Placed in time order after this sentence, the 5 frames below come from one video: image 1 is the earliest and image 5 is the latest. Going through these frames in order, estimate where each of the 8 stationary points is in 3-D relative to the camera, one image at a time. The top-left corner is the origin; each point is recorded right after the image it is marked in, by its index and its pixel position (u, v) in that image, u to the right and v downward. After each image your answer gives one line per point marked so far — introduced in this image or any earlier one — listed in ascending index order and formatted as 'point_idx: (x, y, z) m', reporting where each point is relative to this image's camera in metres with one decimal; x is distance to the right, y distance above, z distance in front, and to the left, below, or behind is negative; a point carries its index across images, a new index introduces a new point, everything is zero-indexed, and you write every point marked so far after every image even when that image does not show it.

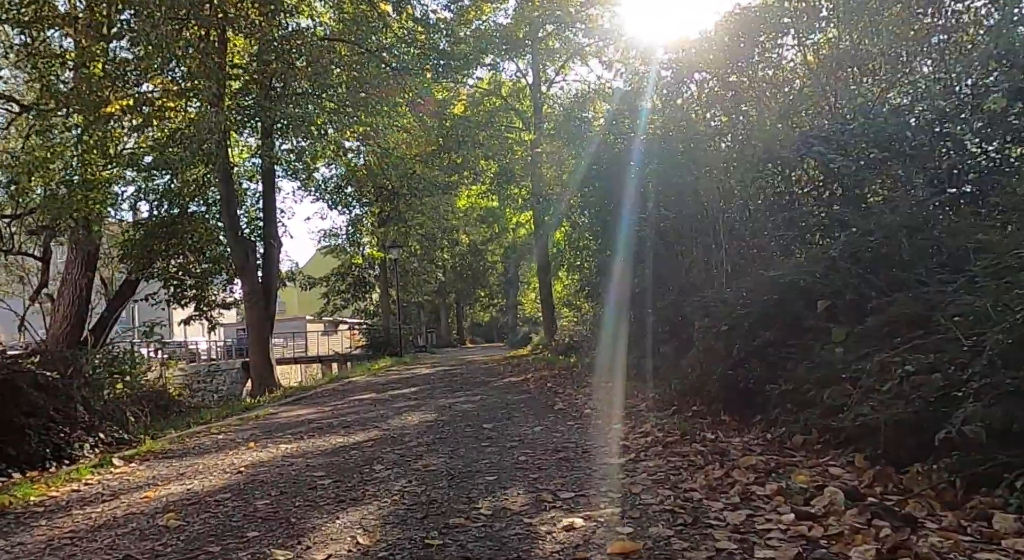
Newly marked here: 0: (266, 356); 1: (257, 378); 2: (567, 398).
0: (-5.1, -1.6, +15.9) m
1: (-5.2, -2.0, +15.9) m
2: (+0.8, -1.6, +10.5) m
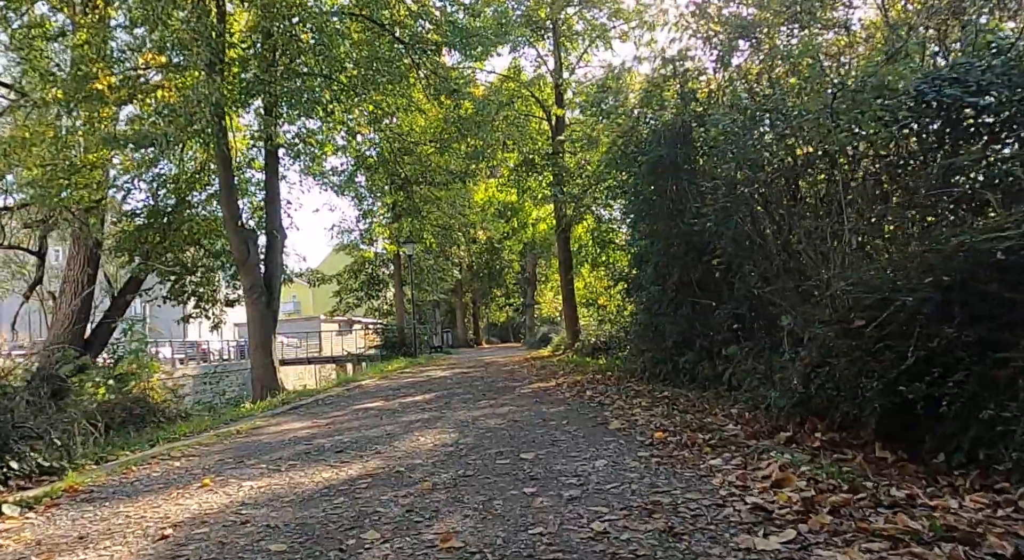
0: (-4.6, -1.5, +14.7) m
1: (-4.7, -1.9, +14.6) m
2: (+1.1, -1.5, +9.1) m
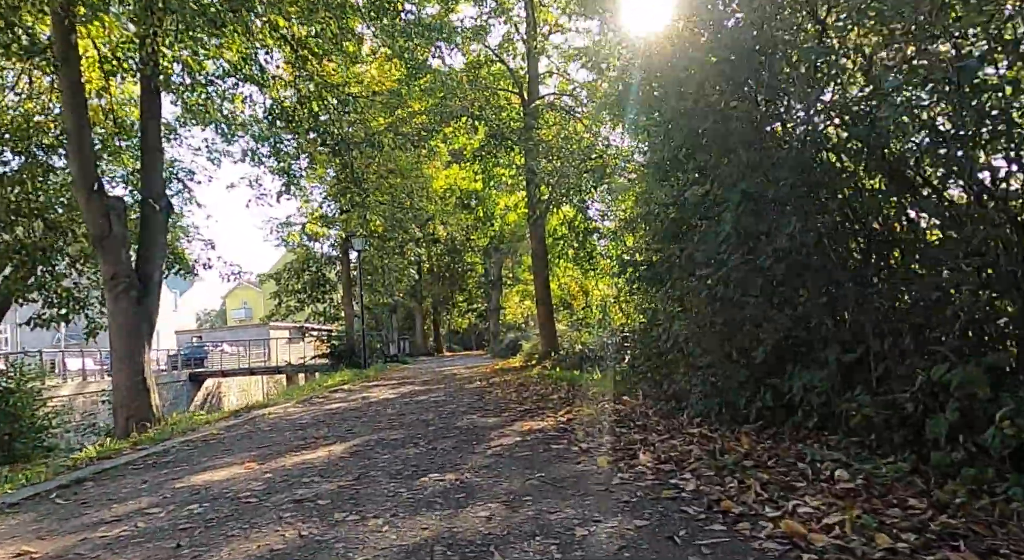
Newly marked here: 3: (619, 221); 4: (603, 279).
0: (-5.1, -1.3, +10.6) m
1: (-5.2, -1.7, +10.5) m
2: (+0.9, -1.3, +5.2) m
3: (+2.1, +1.2, +15.9) m
4: (+2.1, 0.0, +18.3) m
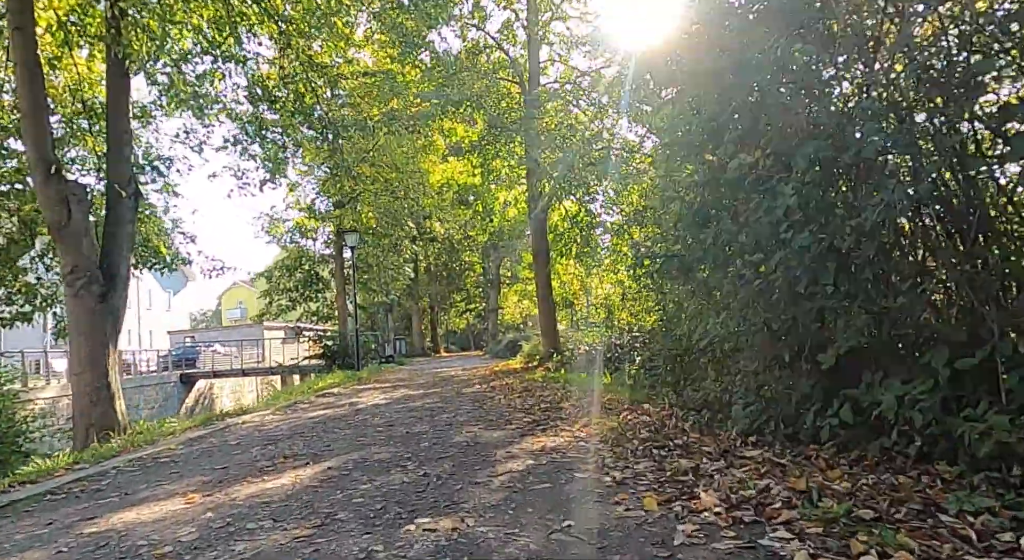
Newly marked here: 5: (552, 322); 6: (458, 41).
0: (-5.0, -1.2, +9.5) m
1: (-5.2, -1.6, +9.5) m
2: (+1.0, -1.2, +4.2) m
3: (+2.2, +1.3, +14.9) m
4: (+2.1, +0.1, +17.3) m
5: (+1.0, -1.1, +19.7) m
6: (-1.3, +6.0, +19.6) m
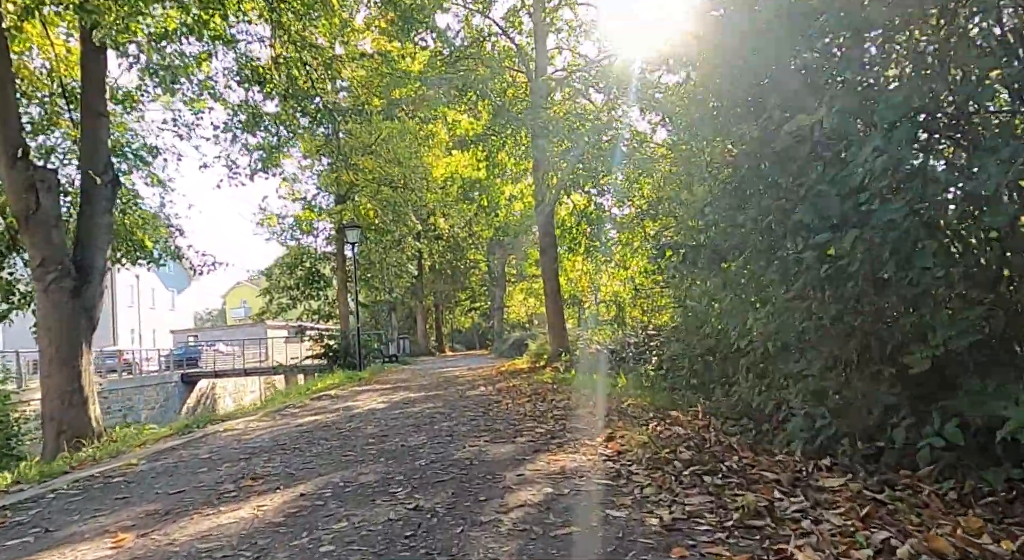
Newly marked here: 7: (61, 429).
0: (-4.9, -1.1, +8.7) m
1: (-5.1, -1.5, +8.7) m
2: (+1.0, -1.1, +3.4) m
3: (+2.3, +1.4, +14.1) m
4: (+2.3, +0.2, +16.4) m
5: (+1.2, -1.0, +18.8) m
6: (-1.2, +6.0, +18.7) m
7: (-5.0, -1.7, +8.6) m
